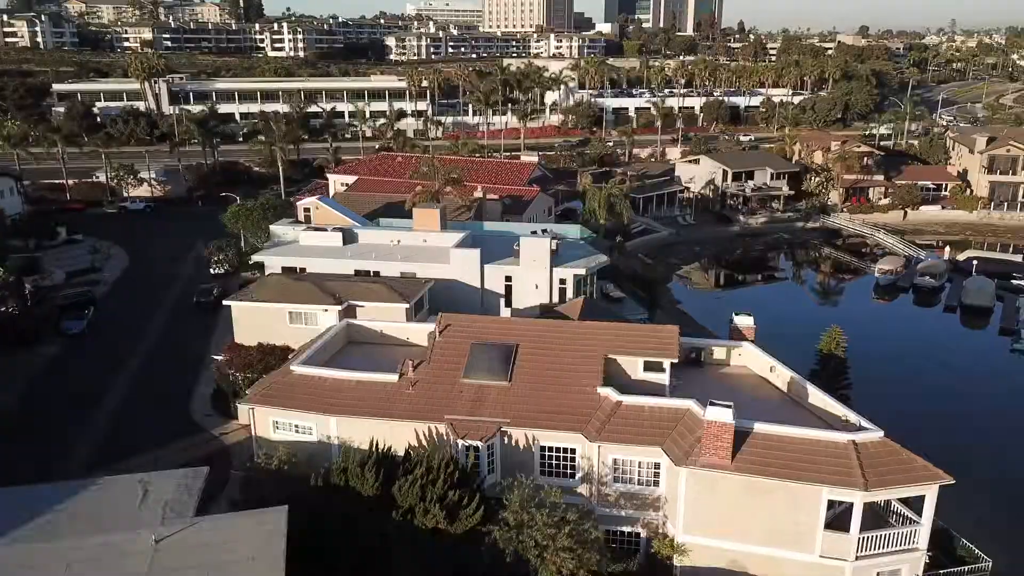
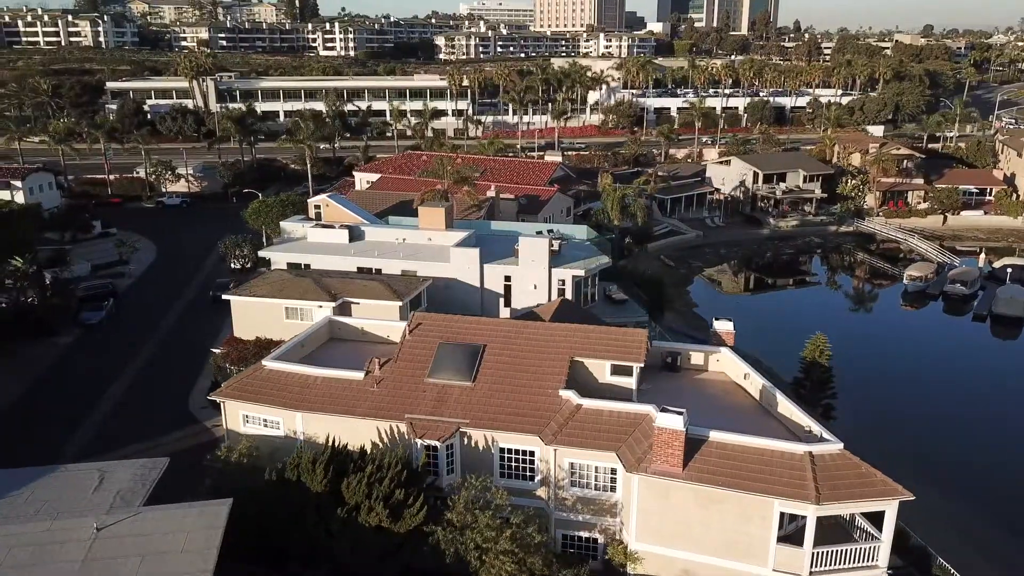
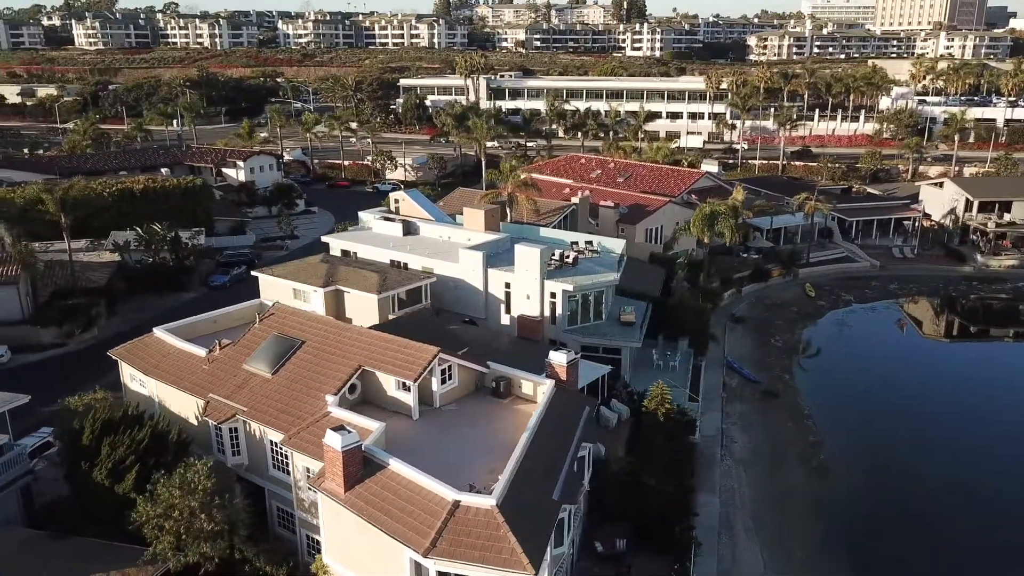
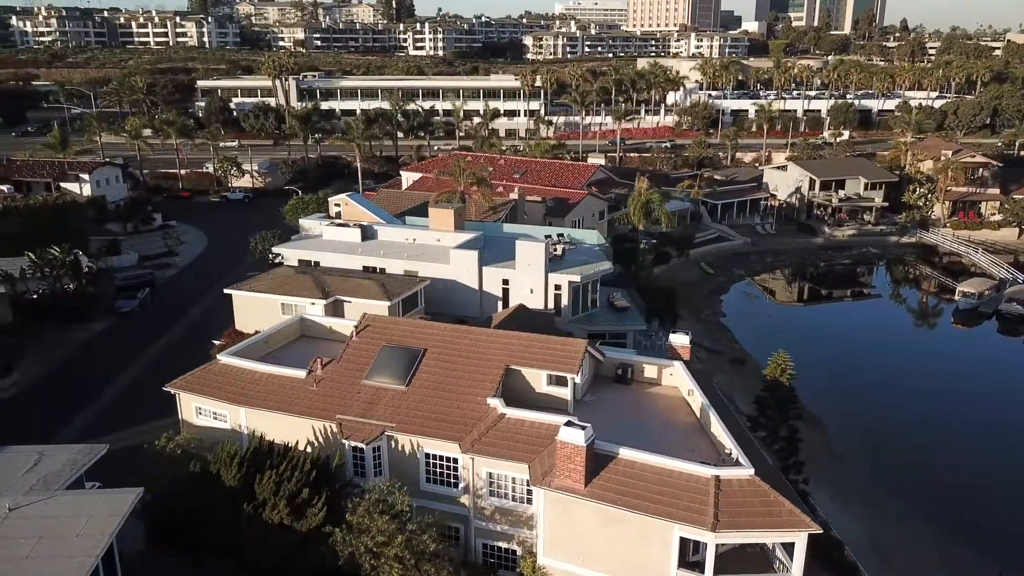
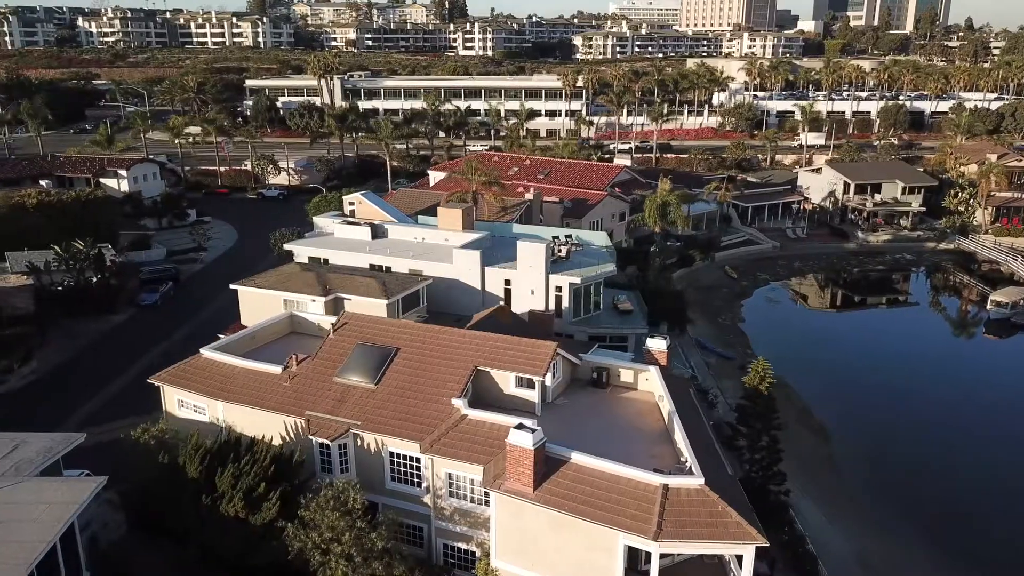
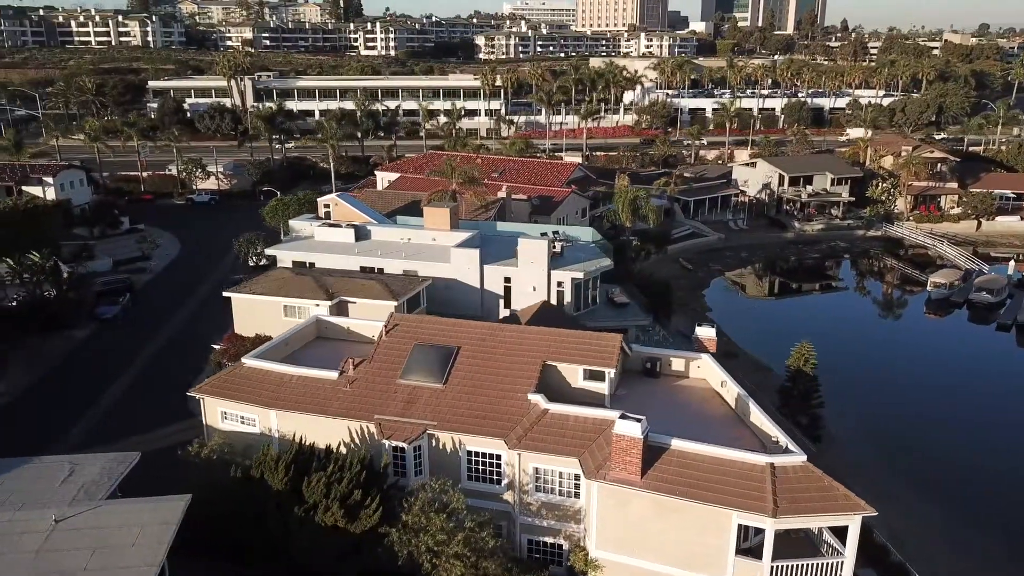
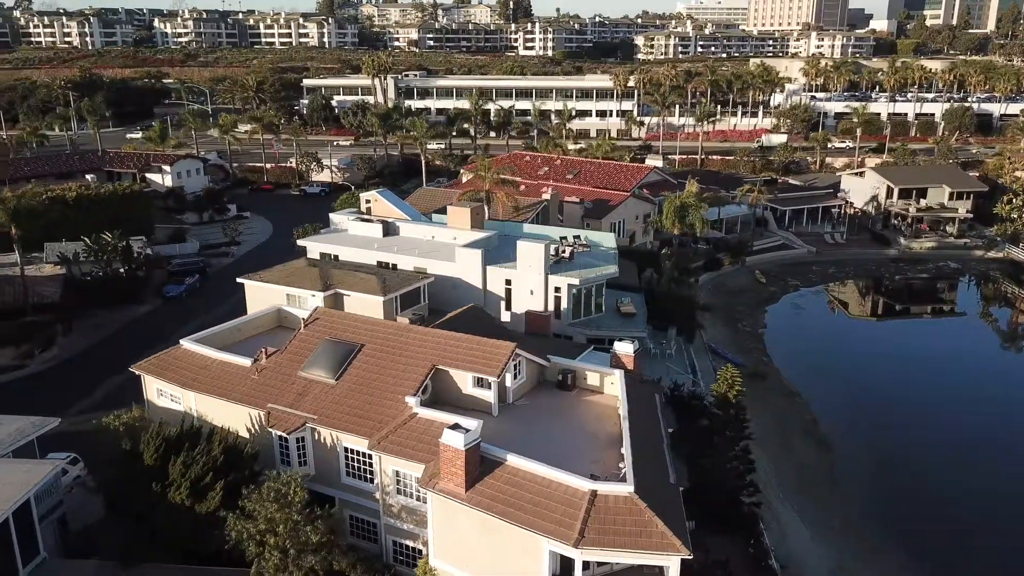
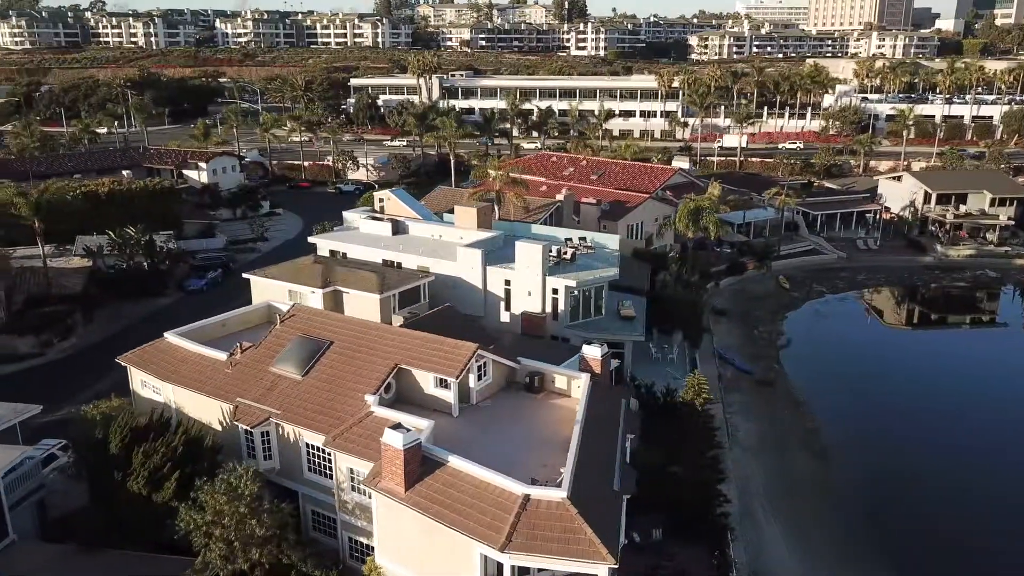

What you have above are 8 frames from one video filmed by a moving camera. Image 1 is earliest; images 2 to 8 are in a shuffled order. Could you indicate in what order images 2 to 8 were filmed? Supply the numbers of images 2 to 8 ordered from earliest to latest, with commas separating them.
2, 6, 4, 5, 7, 8, 3
